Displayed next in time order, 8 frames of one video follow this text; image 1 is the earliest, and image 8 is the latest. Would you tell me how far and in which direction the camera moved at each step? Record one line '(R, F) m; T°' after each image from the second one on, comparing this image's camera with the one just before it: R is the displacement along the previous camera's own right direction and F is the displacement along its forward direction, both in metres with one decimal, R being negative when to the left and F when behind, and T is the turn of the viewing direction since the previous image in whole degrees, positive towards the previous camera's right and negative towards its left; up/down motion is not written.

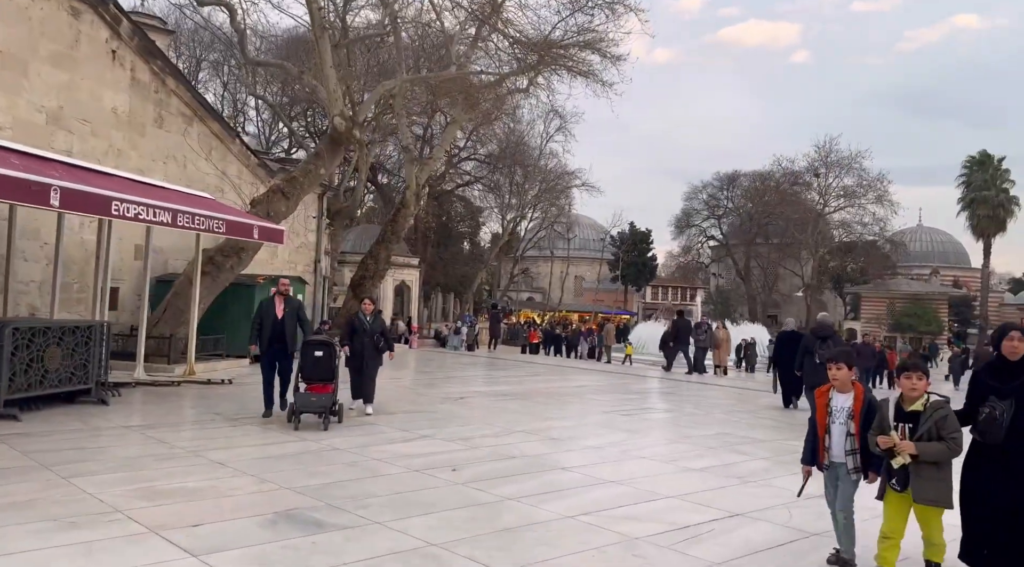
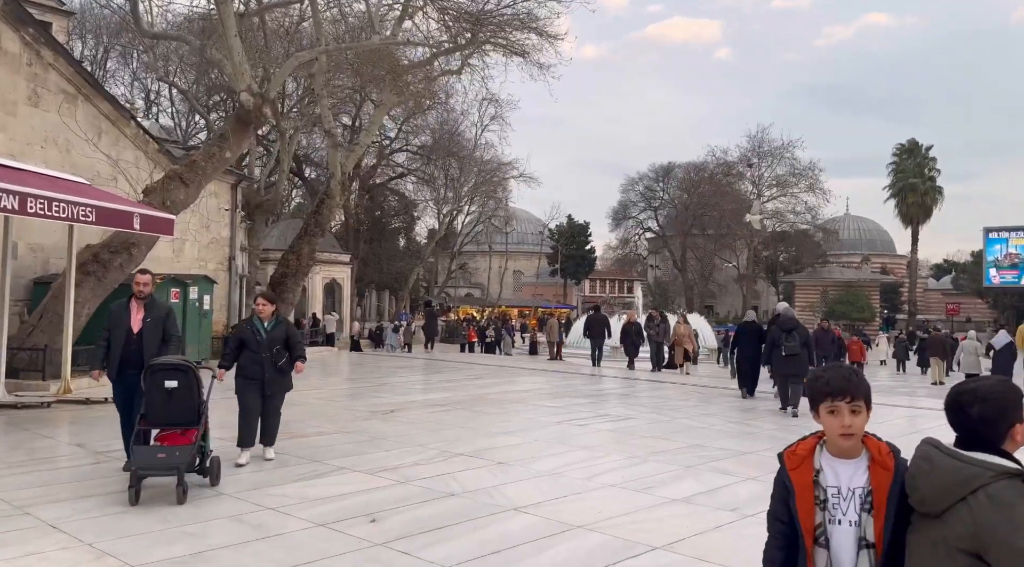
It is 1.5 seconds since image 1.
(0.0, +1.9) m; +4°
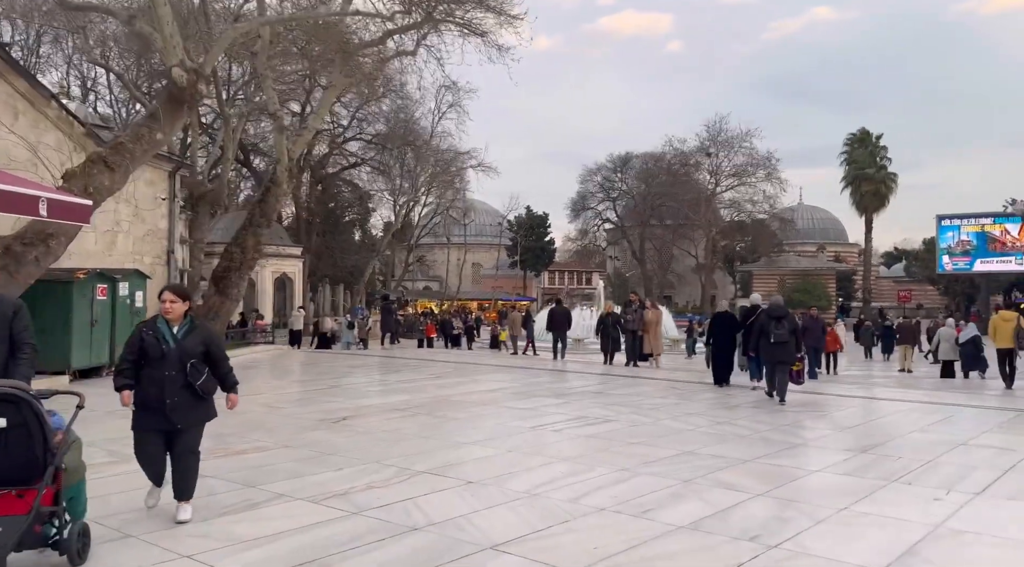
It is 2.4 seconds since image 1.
(-0.1, +1.3) m; +3°
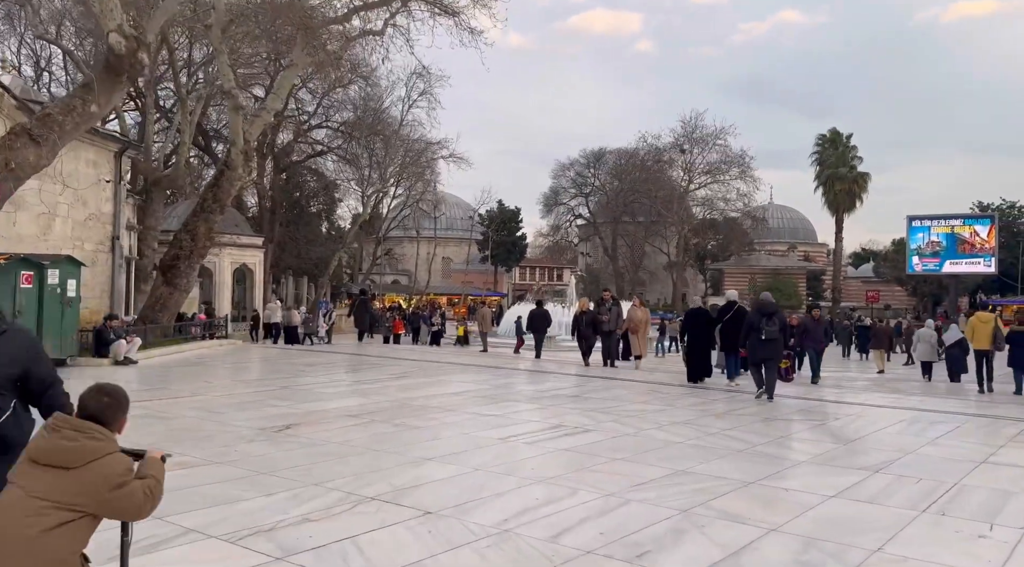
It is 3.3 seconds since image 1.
(0.0, +1.3) m; +2°
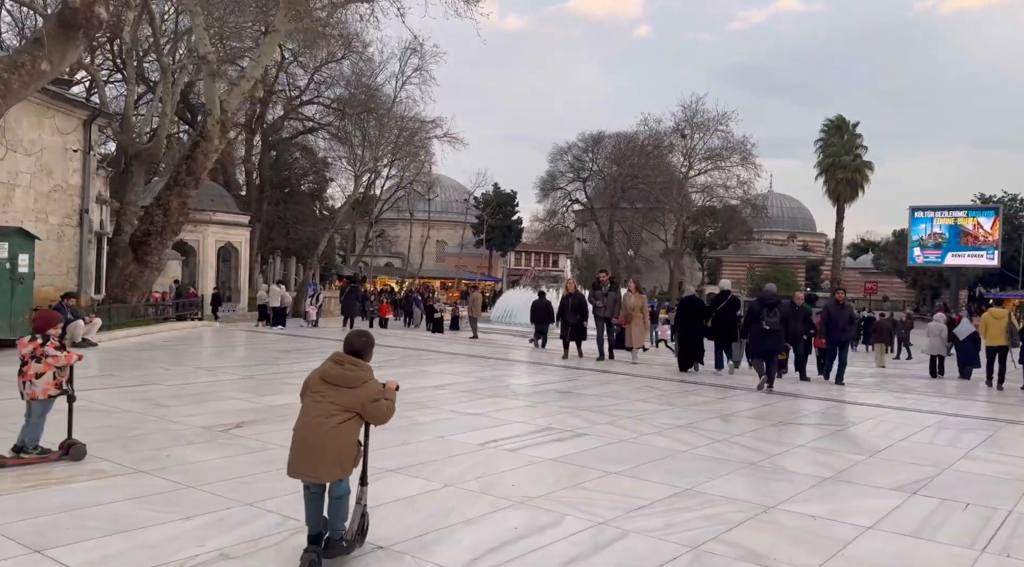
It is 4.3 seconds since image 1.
(+0.1, +1.2) m; 0°
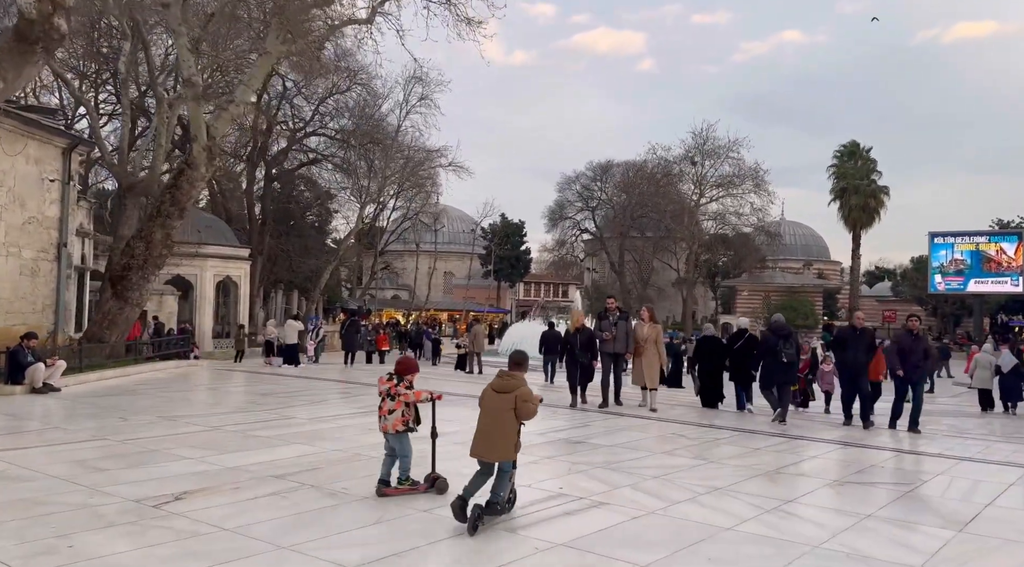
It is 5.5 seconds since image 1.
(+0.1, +1.5) m; -1°
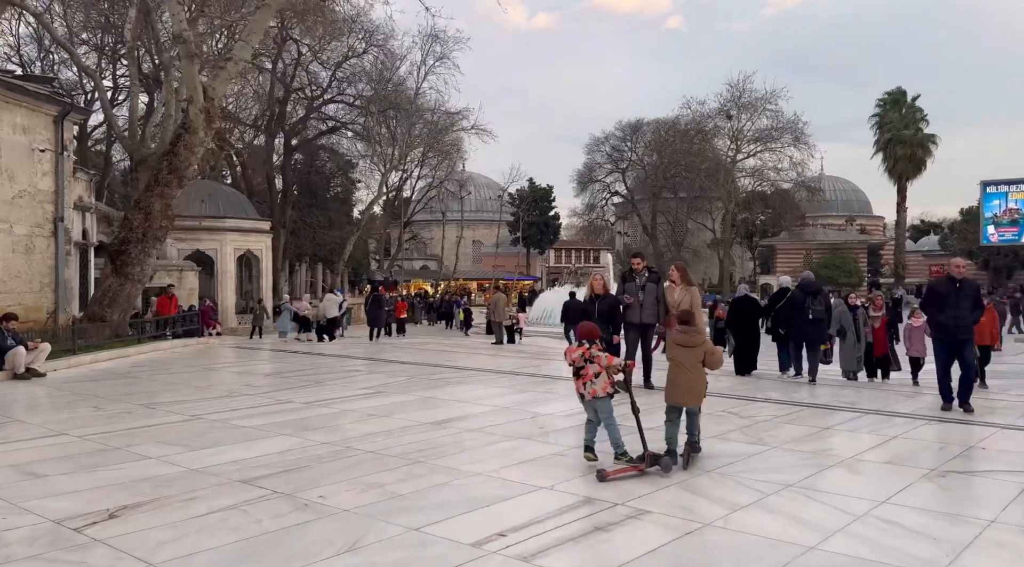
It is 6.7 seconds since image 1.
(+0.1, +1.5) m; -2°
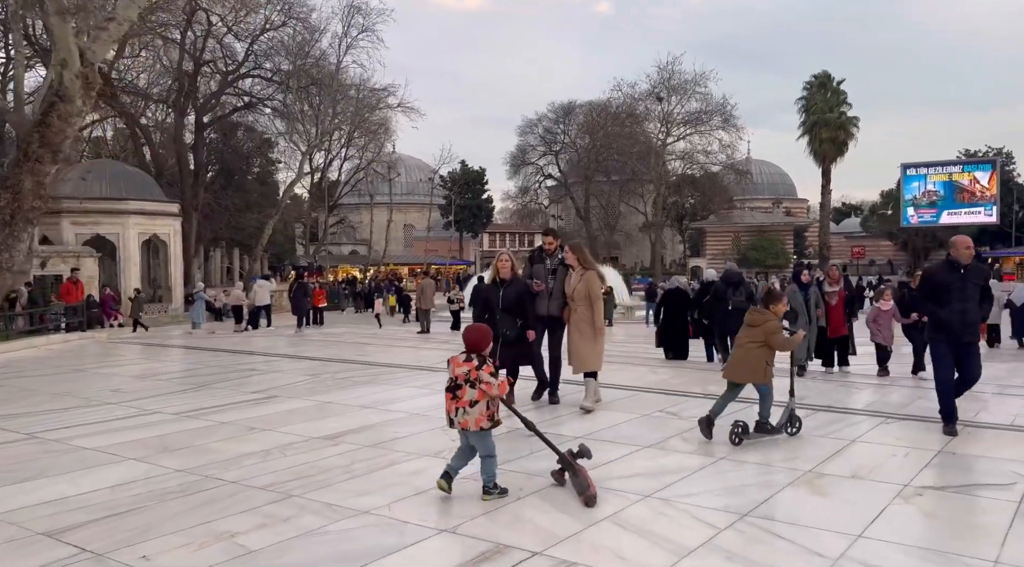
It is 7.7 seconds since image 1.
(+0.2, +1.4) m; +4°
